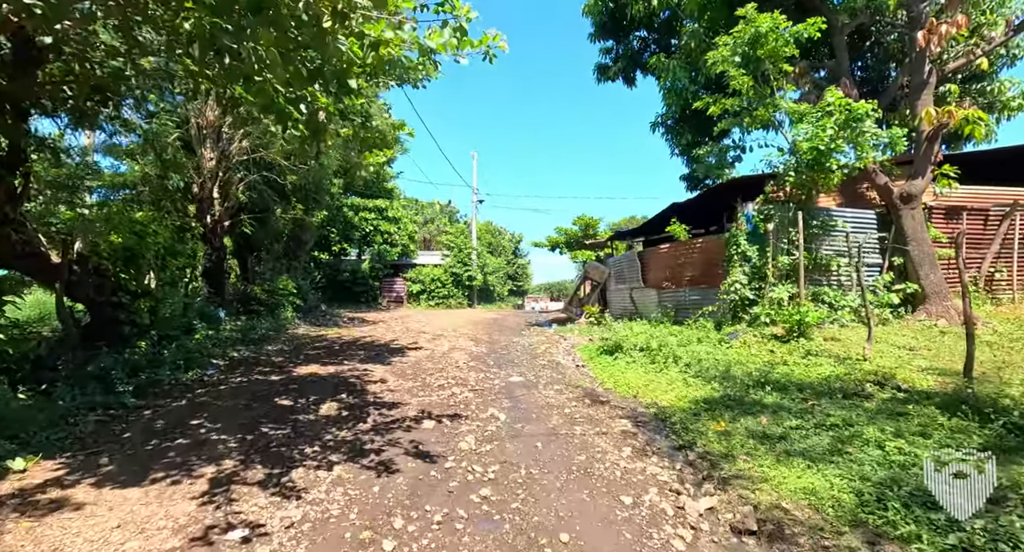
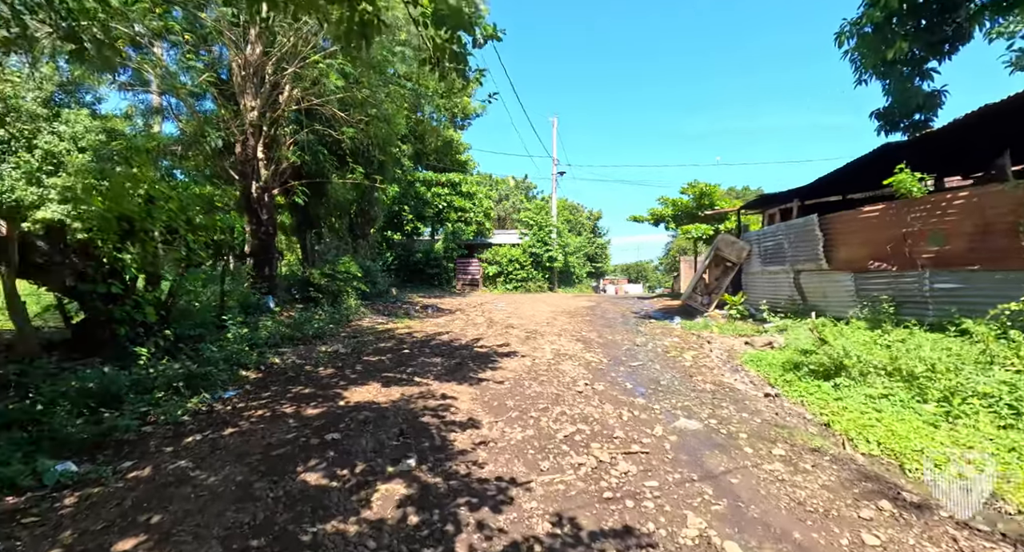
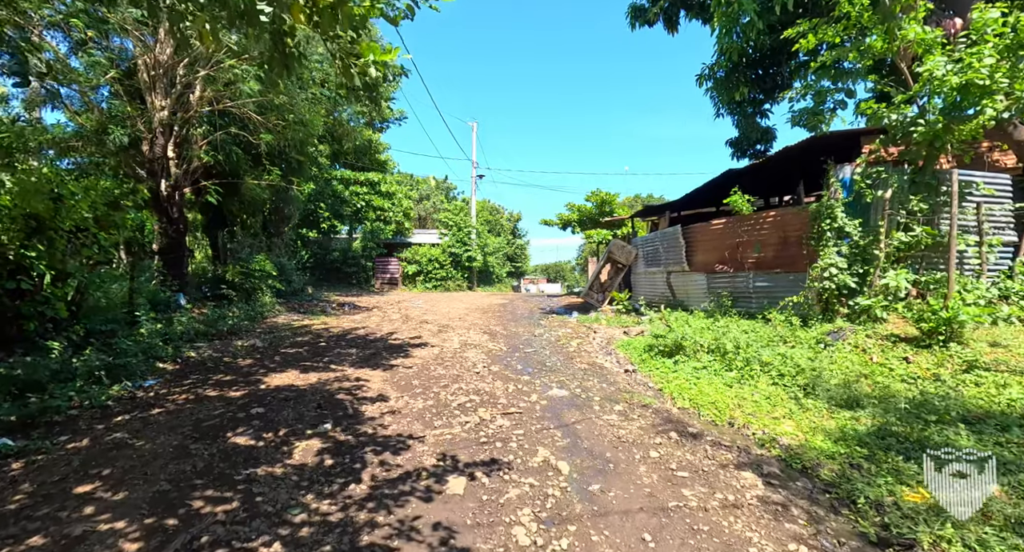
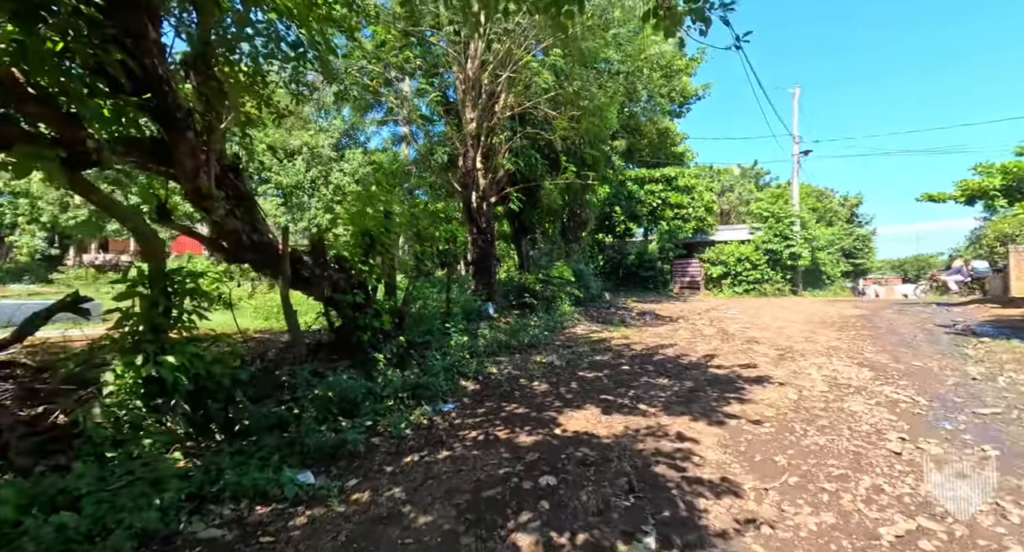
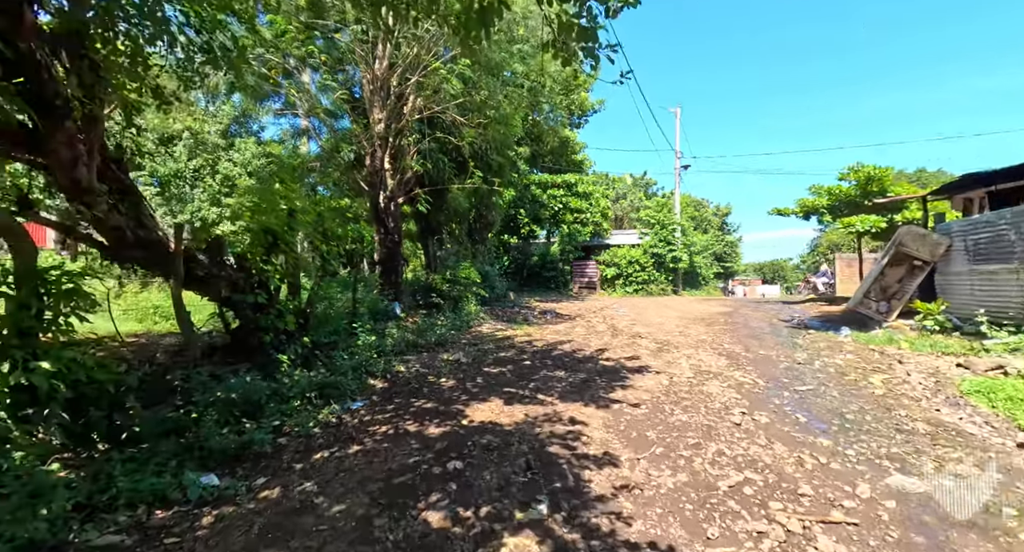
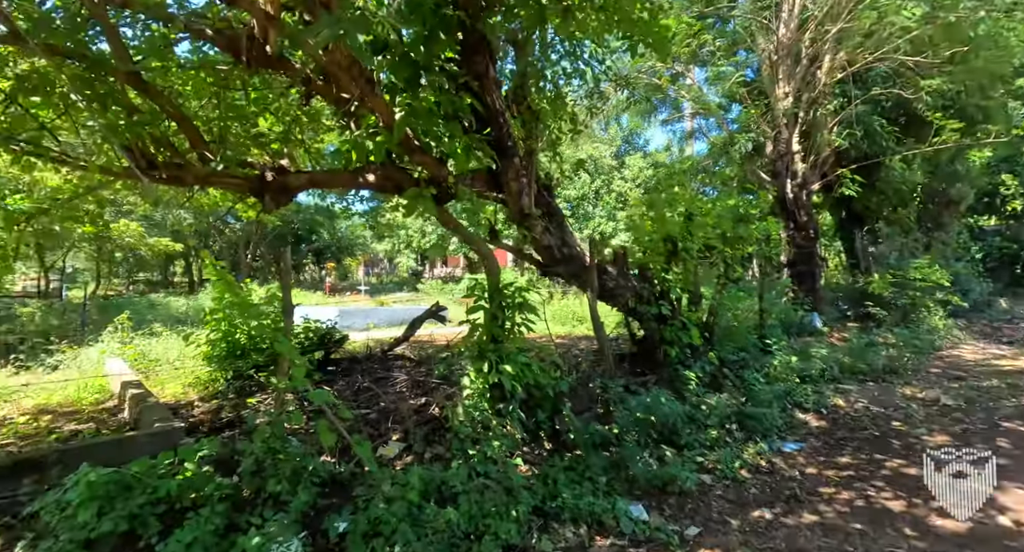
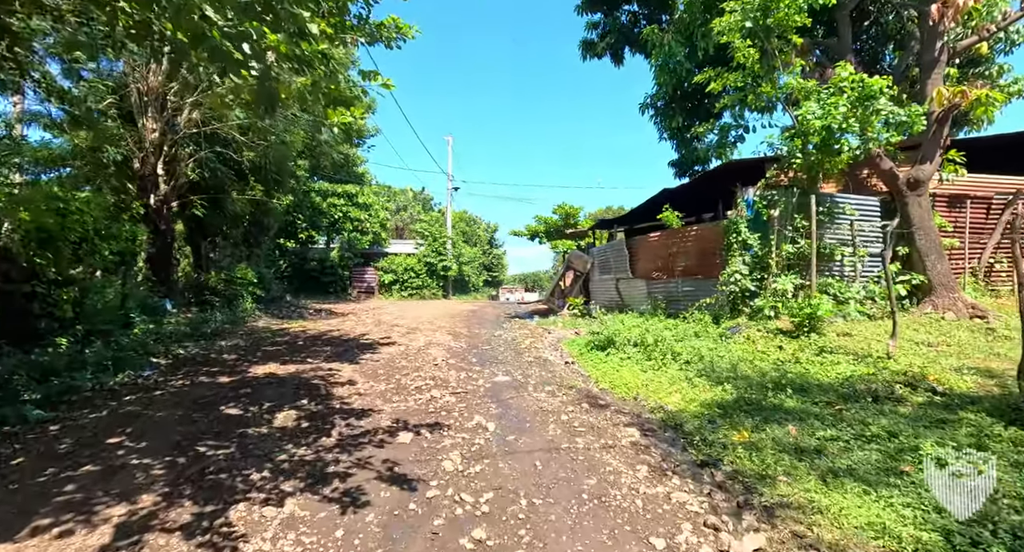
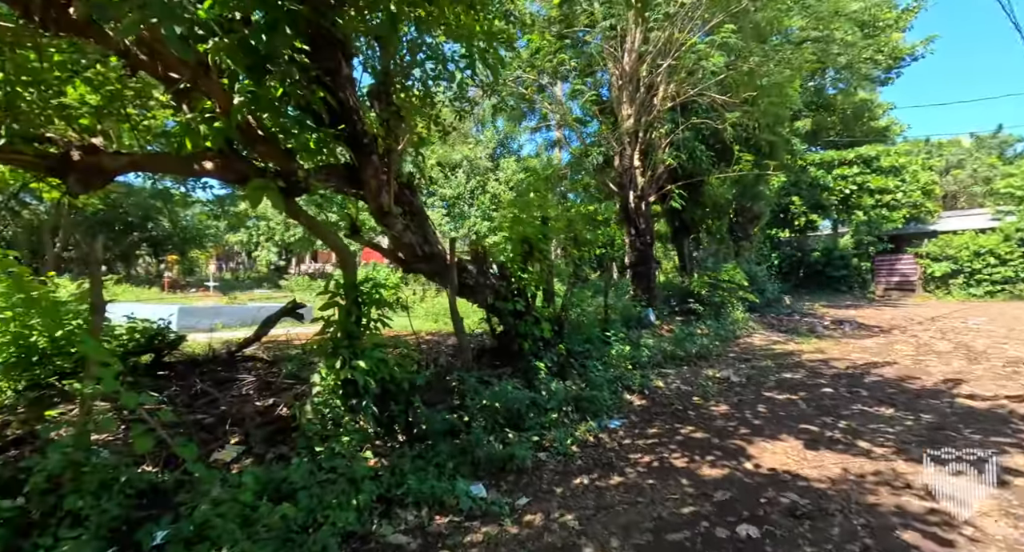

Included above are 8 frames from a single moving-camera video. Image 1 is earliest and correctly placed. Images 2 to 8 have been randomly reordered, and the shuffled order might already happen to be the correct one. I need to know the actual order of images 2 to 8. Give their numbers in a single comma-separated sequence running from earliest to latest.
7, 3, 2, 5, 4, 8, 6
